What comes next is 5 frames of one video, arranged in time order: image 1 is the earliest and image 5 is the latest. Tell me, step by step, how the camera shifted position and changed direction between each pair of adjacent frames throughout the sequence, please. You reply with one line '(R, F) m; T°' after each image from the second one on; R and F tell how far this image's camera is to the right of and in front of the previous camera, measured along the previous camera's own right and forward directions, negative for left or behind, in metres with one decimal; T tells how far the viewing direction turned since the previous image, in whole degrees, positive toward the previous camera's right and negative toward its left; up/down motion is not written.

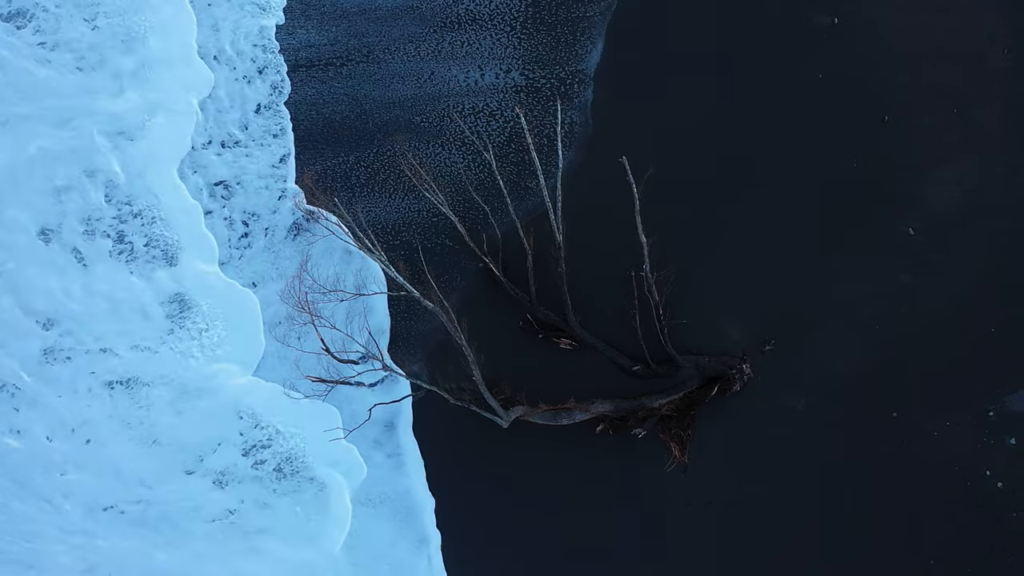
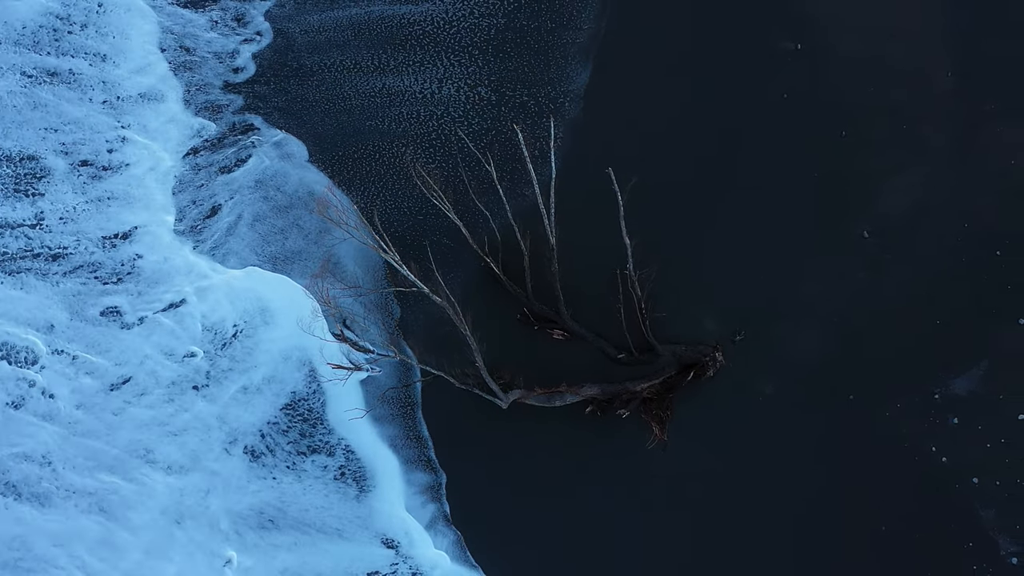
(0.0, -1.2) m; 0°
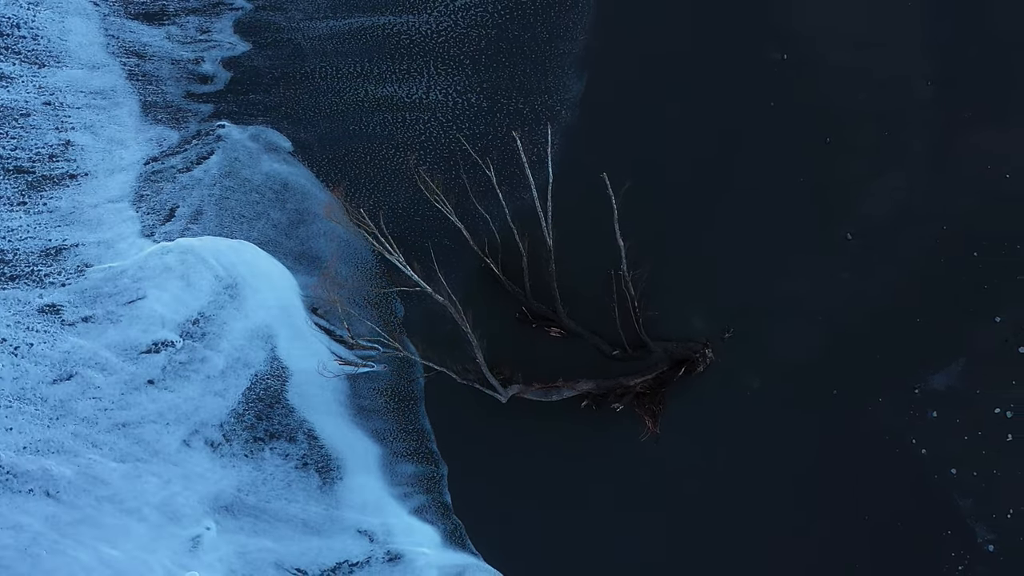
(0.0, -0.5) m; 0°
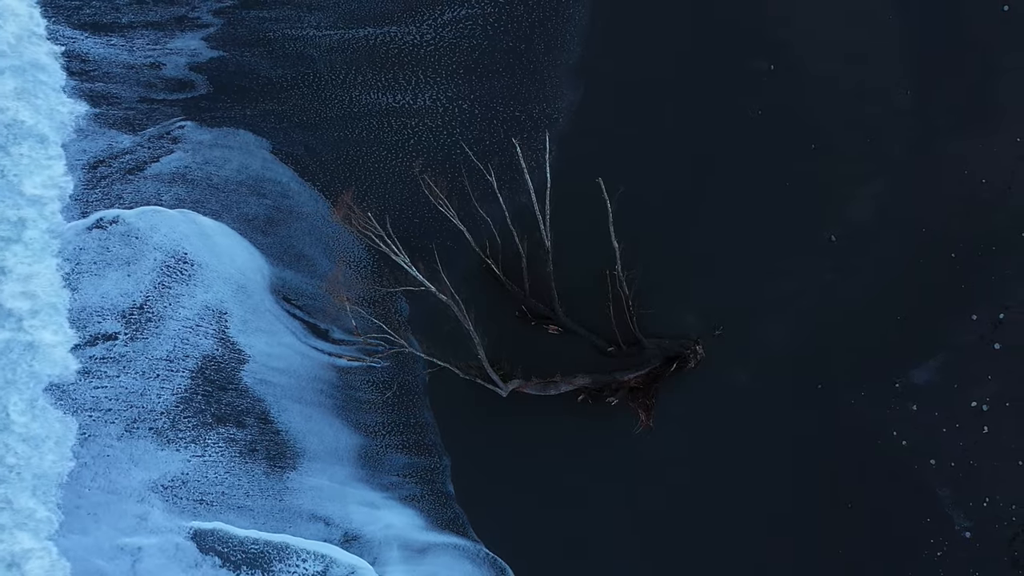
(0.0, -0.6) m; 0°
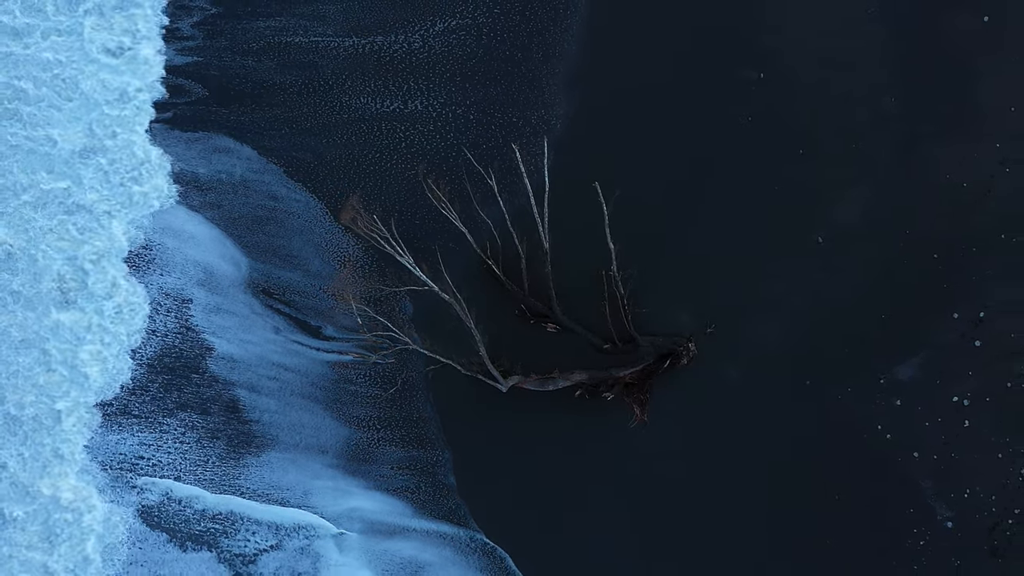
(0.0, -0.5) m; 0°
